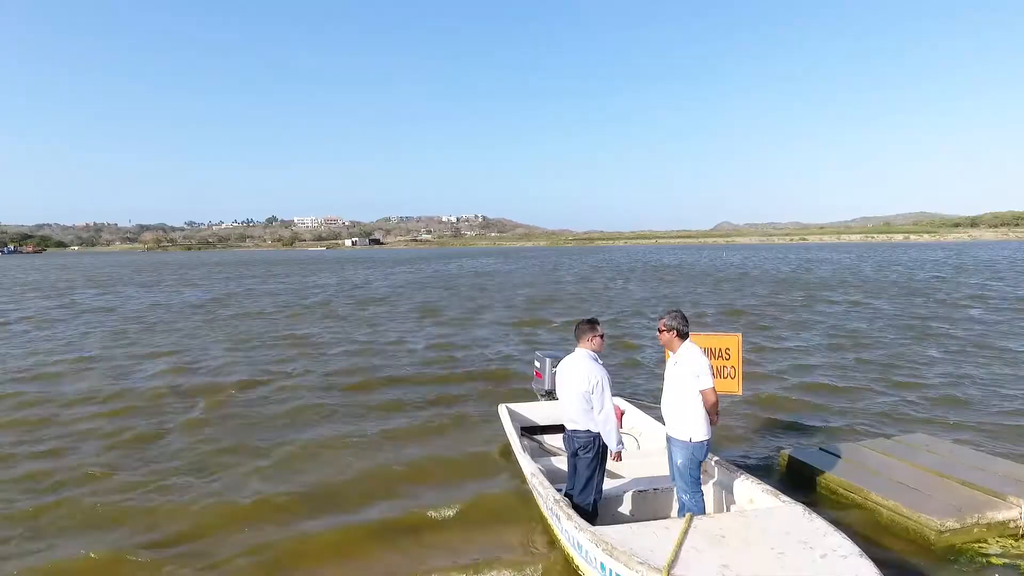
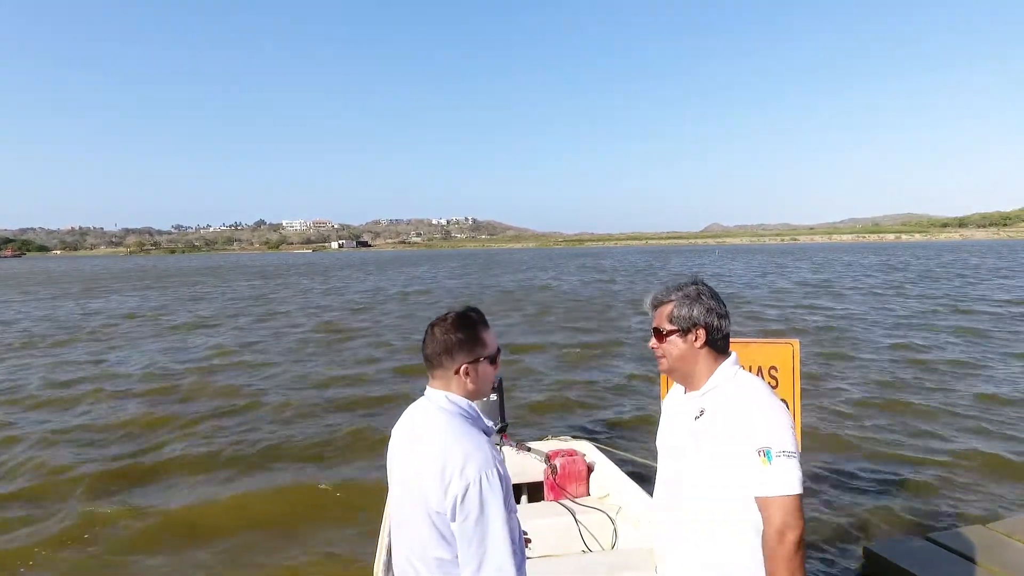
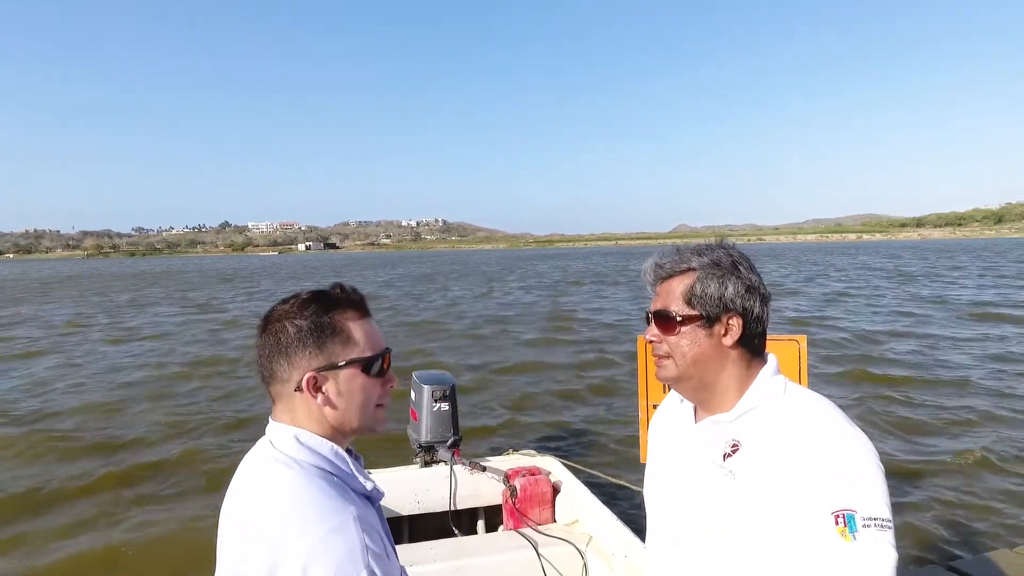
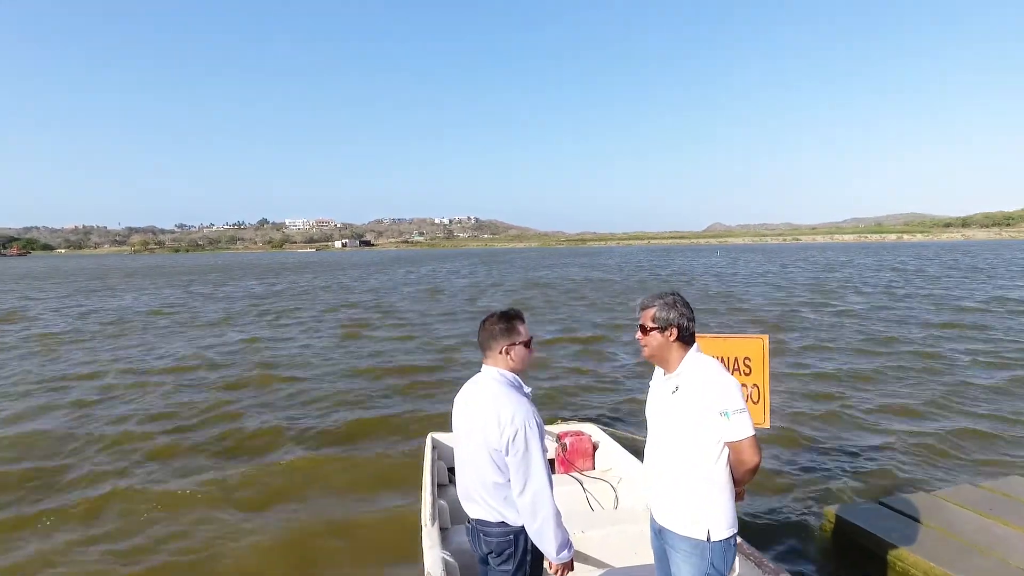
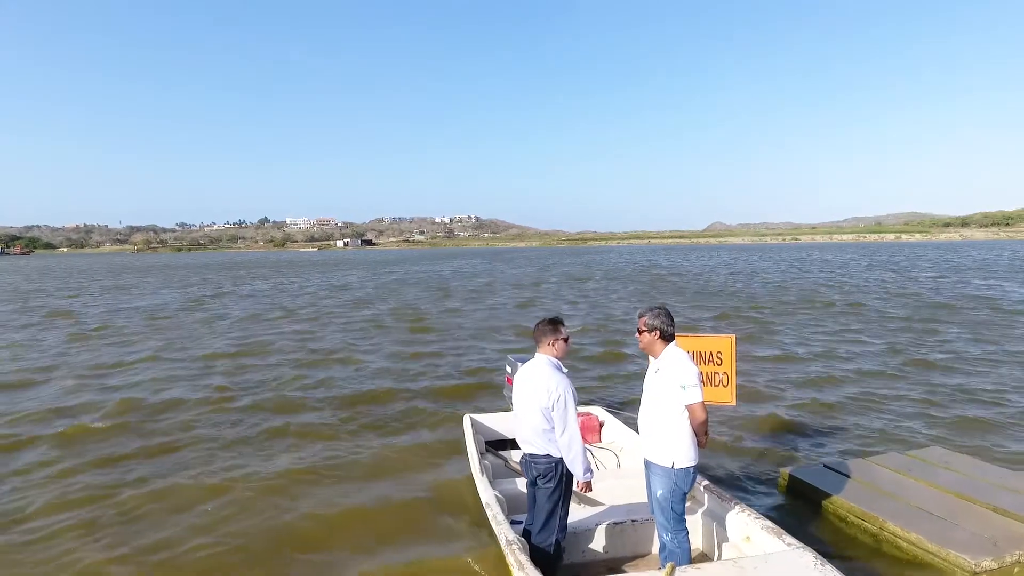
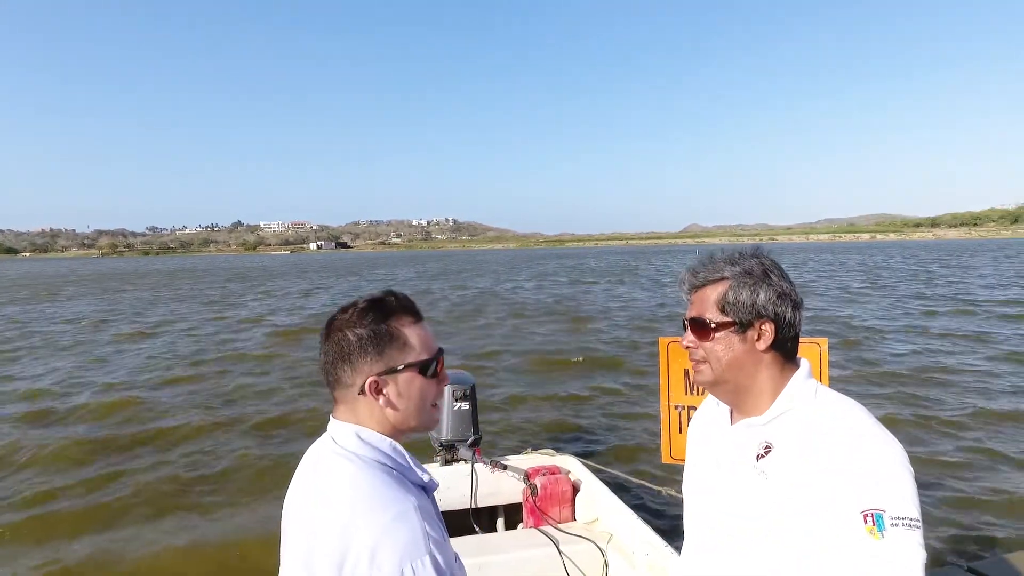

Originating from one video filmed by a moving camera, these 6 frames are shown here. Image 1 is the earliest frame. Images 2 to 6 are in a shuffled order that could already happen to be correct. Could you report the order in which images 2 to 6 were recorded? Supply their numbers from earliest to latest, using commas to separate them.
5, 4, 2, 6, 3
